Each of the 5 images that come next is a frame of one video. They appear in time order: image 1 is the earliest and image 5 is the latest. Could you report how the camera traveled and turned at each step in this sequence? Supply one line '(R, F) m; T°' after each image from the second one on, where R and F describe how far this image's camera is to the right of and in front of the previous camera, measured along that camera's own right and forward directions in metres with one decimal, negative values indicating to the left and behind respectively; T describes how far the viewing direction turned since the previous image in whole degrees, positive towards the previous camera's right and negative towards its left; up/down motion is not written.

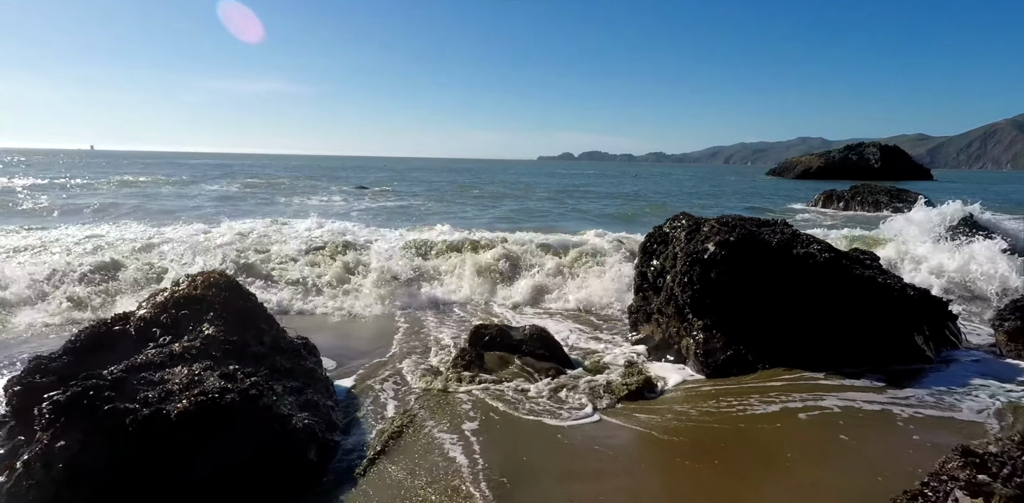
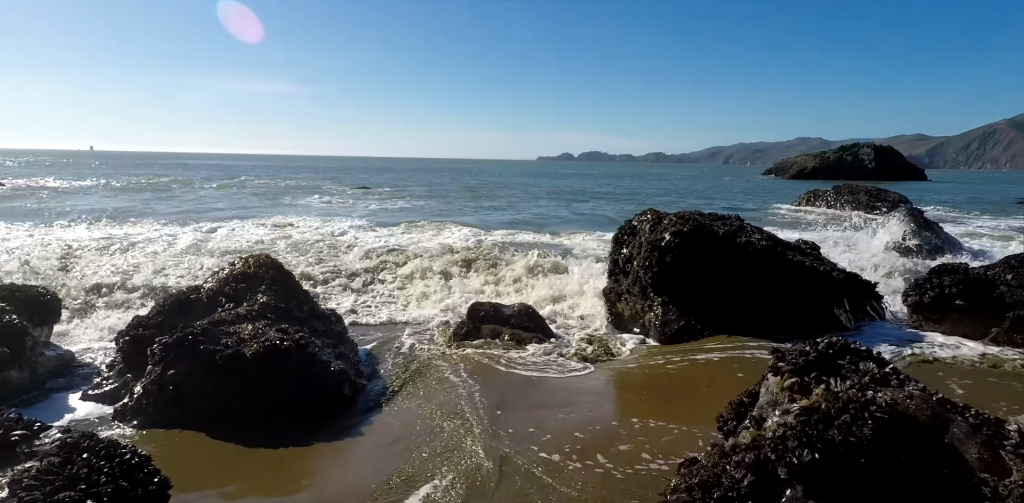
(+0.1, -1.6) m; 0°
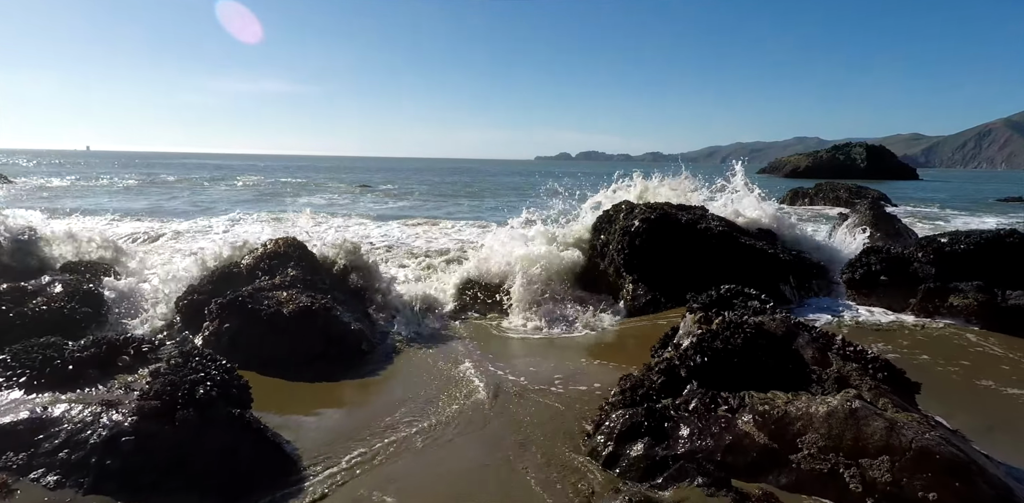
(+0.1, -1.5) m; 0°
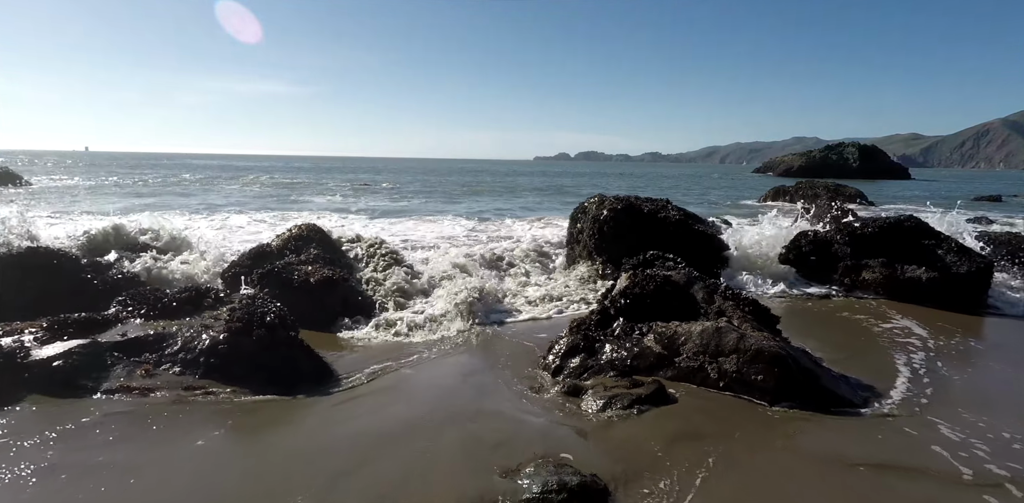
(+0.3, -1.8) m; 0°
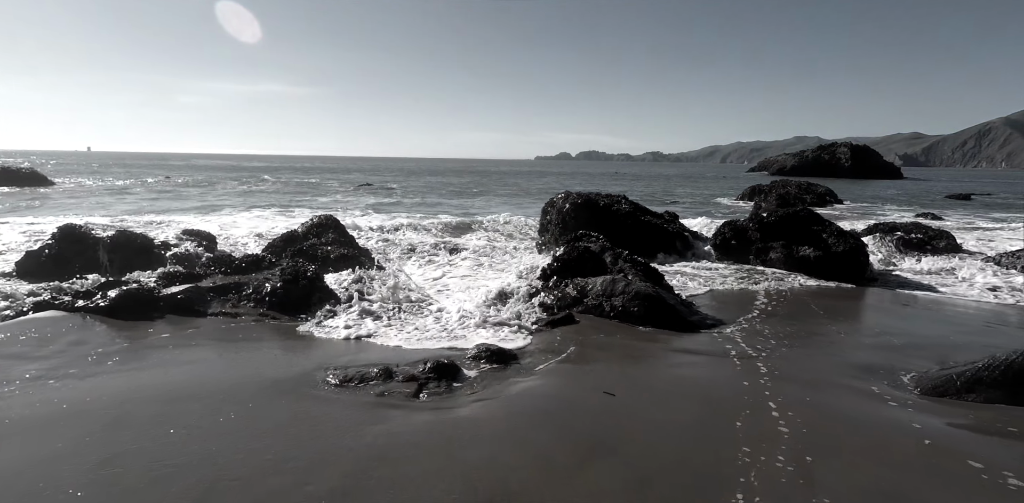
(+0.6, -2.8) m; 0°
